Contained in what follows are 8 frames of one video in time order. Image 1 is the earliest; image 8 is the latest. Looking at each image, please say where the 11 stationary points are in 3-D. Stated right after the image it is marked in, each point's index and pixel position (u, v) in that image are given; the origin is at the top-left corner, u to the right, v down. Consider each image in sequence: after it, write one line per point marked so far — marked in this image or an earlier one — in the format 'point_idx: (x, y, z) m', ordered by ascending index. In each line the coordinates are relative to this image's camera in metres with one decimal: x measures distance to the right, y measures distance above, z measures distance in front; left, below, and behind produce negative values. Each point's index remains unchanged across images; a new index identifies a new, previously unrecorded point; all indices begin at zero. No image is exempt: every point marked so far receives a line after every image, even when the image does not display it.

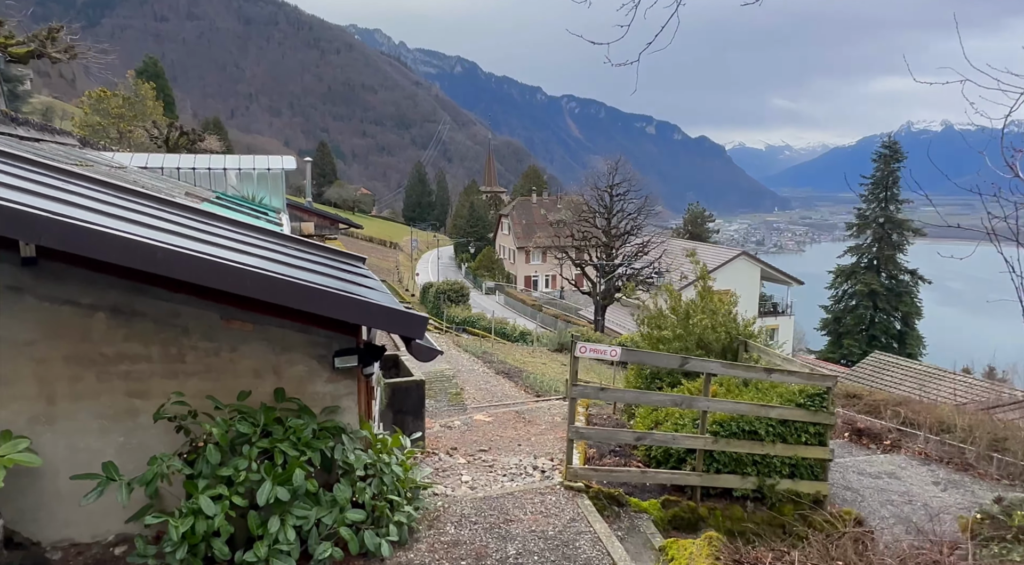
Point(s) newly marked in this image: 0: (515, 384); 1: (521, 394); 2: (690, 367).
0: (0.0, -1.8, +12.4) m
1: (+0.1, -1.8, +11.5) m
2: (+1.6, -0.8, +6.4) m
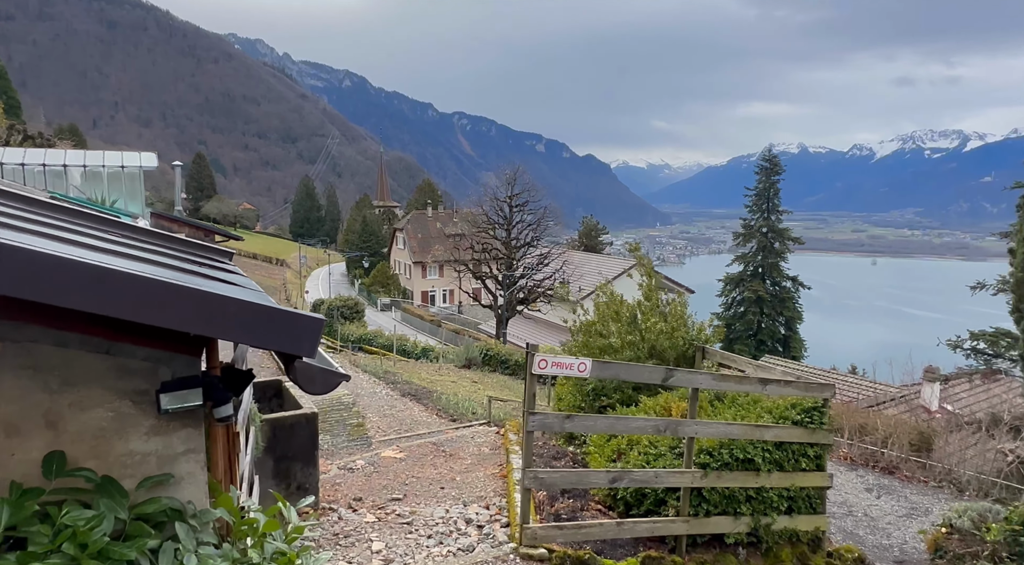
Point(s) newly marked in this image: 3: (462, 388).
0: (-1.3, -1.9, +10.5) m
1: (-1.1, -1.9, +9.7) m
2: (+1.1, -0.7, +4.9) m
3: (-0.9, -2.0, +13.1) m
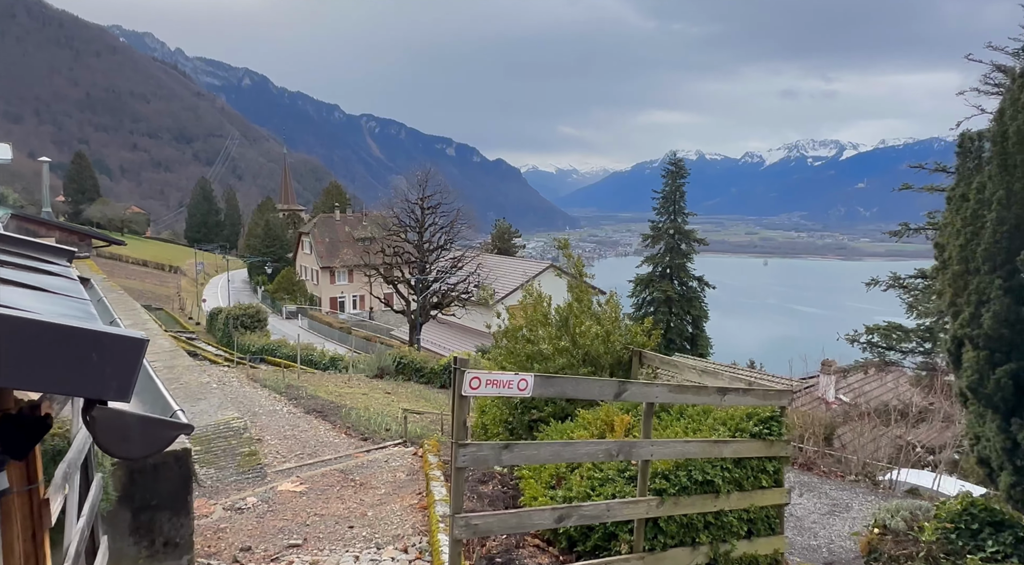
0: (-2.4, -1.9, +9.4) m
1: (-2.1, -1.9, +8.6) m
2: (+0.7, -0.7, +4.1) m
3: (-2.3, -2.0, +12.0) m
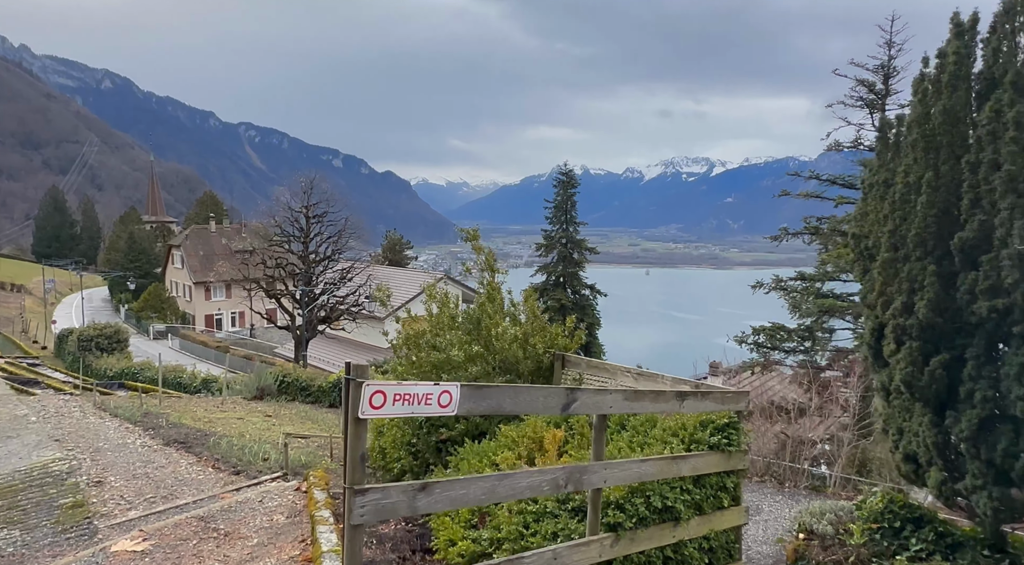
0: (-3.5, -2.0, +7.9) m
1: (-3.1, -2.0, +7.2) m
2: (+0.3, -0.6, +3.2) m
3: (-3.9, -2.1, +10.4) m
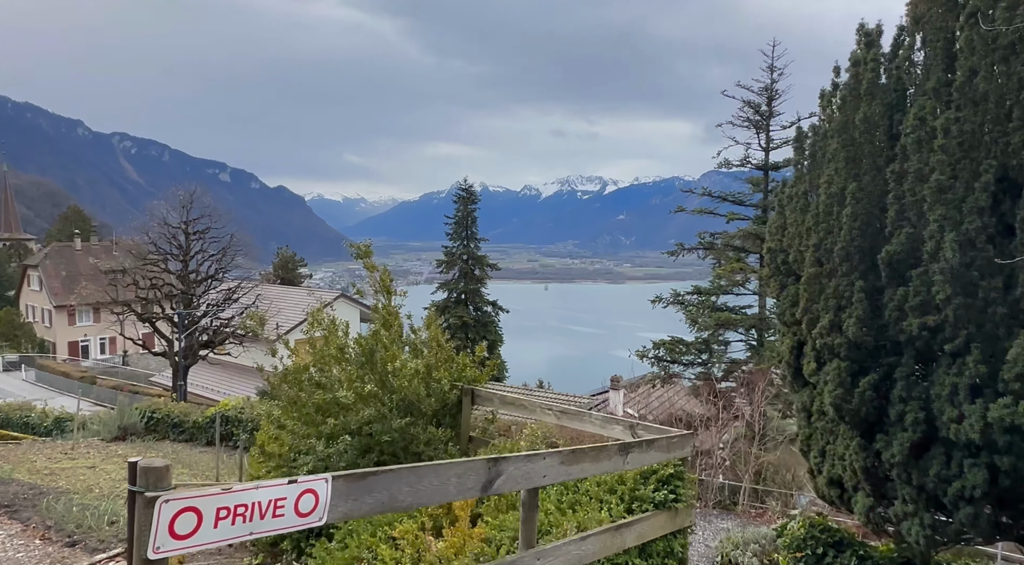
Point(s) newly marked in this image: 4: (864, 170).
0: (-4.5, -2.2, +6.5) m
1: (-3.9, -2.2, +5.8) m
2: (0.0, -0.7, +2.3) m
3: (-5.1, -2.5, +8.9) m
4: (+3.3, +1.1, +6.6) m
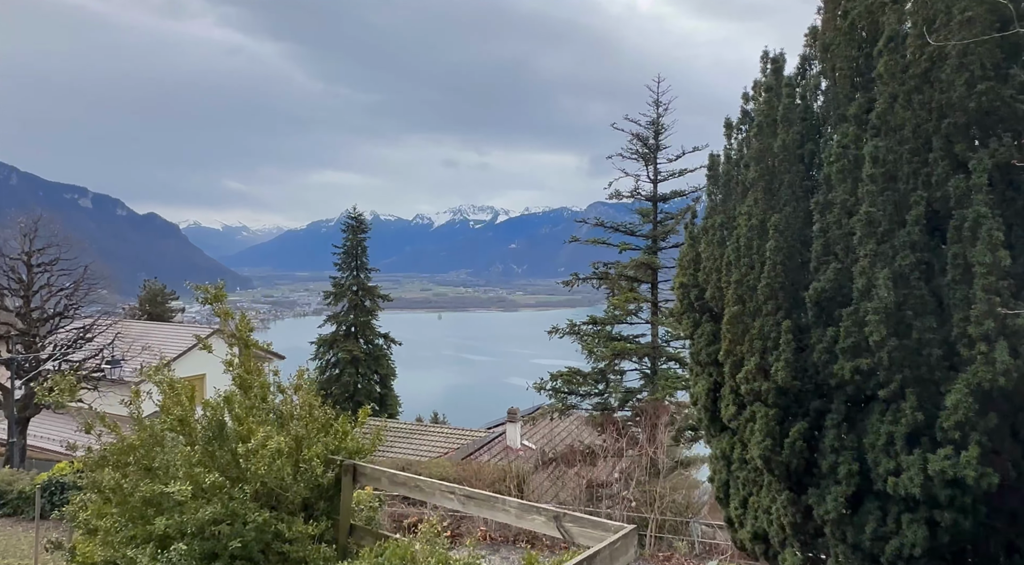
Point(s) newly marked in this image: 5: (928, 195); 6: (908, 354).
0: (-5.2, -2.6, +4.7) m
1: (-4.6, -2.6, +4.1) m
2: (-0.2, -0.8, +1.4) m
3: (-6.3, -2.9, +7.0) m
4: (+2.4, +0.7, +6.2) m
5: (+3.2, +0.7, +5.4) m
6: (+2.9, -0.5, +5.2) m
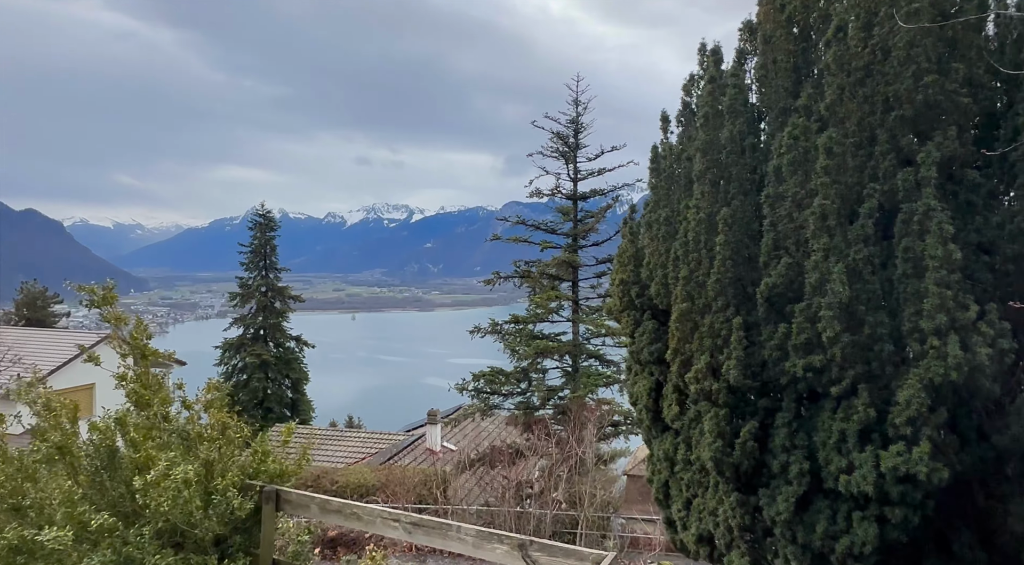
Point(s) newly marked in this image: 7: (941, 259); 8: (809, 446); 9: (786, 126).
0: (-5.5, -2.6, +3.6) m
1: (-4.8, -2.6, +3.1) m
2: (-0.2, -0.8, +0.9) m
3: (-6.8, -3.0, +5.8) m
4: (+1.9, +0.8, +6.0) m
5: (+2.7, +0.7, +5.3) m
6: (+2.5, -0.5, +5.1) m
7: (+3.0, +0.2, +4.9) m
8: (+2.3, -1.3, +5.4) m
9: (+2.2, +1.3, +5.7) m
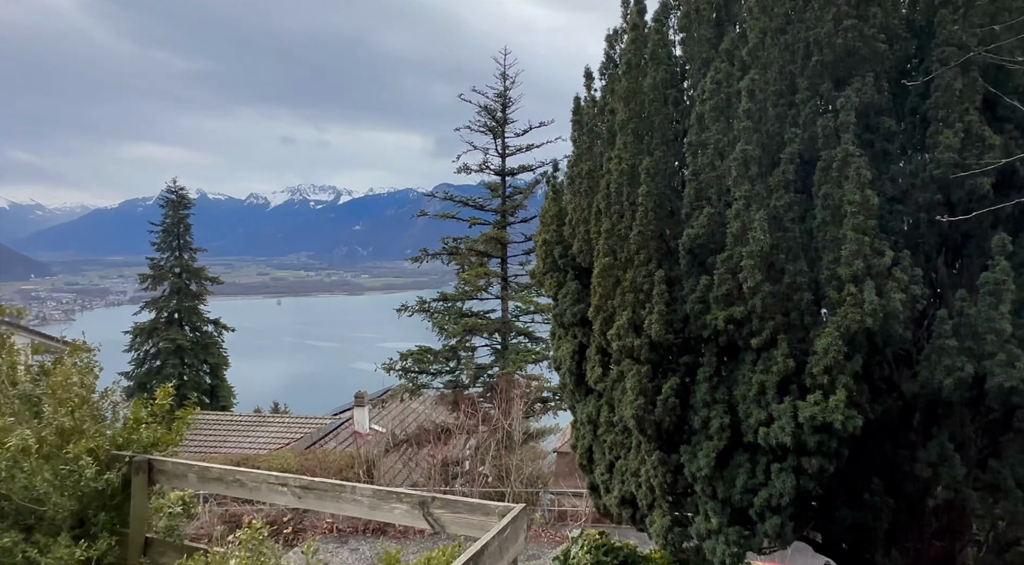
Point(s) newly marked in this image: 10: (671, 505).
0: (-5.9, -2.4, +2.8) m
1: (-5.2, -2.4, +2.4) m
2: (-0.4, -0.6, +0.6) m
3: (-7.4, -2.7, +4.9) m
4: (+1.2, +1.1, +5.8) m
5: (+2.1, +1.1, +5.2) m
6: (+1.9, -0.1, +5.0) m
7: (+2.4, +0.5, +4.8) m
8: (+1.7, -0.9, +5.3) m
9: (+1.5, +1.6, +5.5) m
10: (+1.3, -1.8, +5.8) m
